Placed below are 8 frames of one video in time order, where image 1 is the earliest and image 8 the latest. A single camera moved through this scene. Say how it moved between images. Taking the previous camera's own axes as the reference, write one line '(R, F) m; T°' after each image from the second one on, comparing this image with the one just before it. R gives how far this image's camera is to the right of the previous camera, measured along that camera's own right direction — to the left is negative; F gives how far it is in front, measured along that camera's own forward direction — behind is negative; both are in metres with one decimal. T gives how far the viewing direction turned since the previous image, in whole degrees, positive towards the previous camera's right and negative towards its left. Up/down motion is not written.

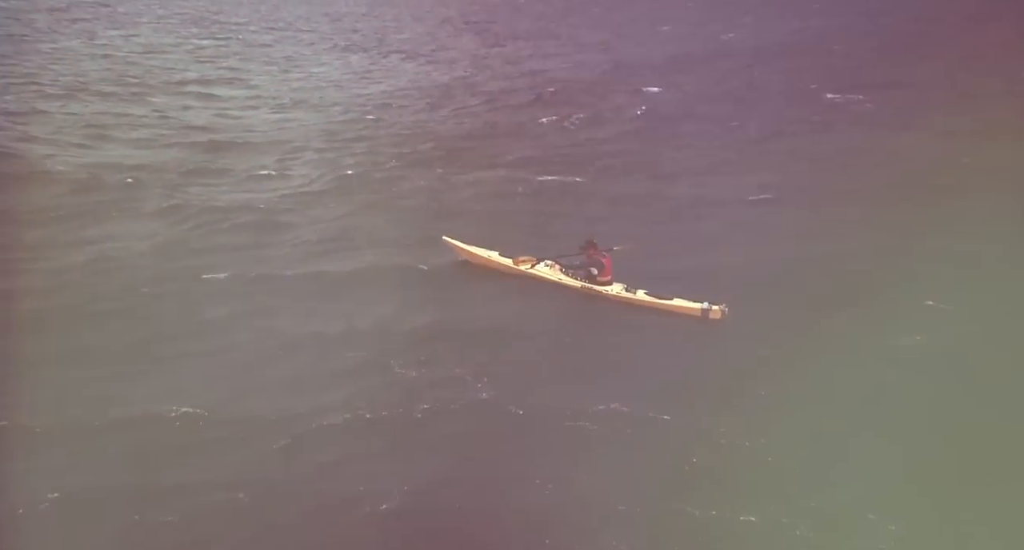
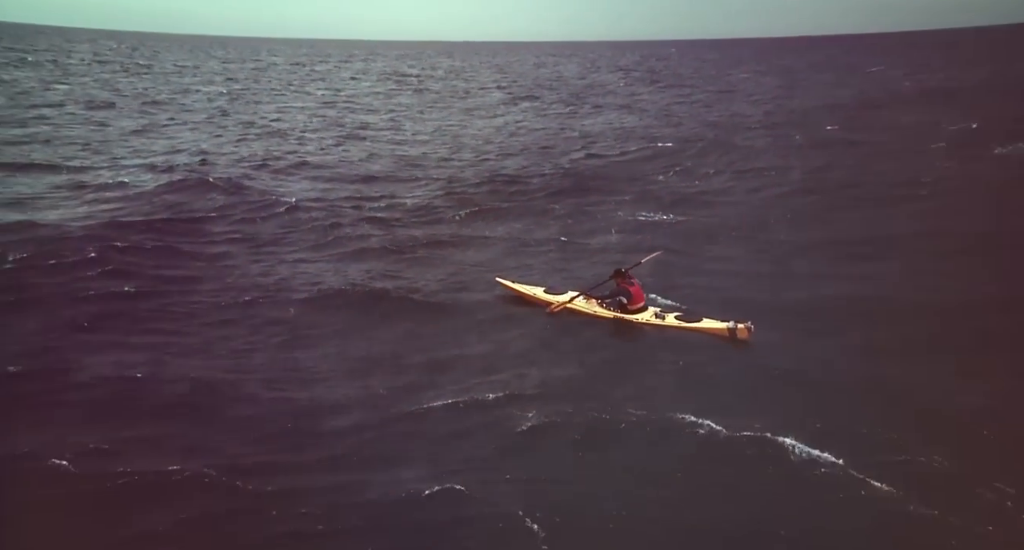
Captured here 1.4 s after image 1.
(+3.7, -0.2) m; -17°
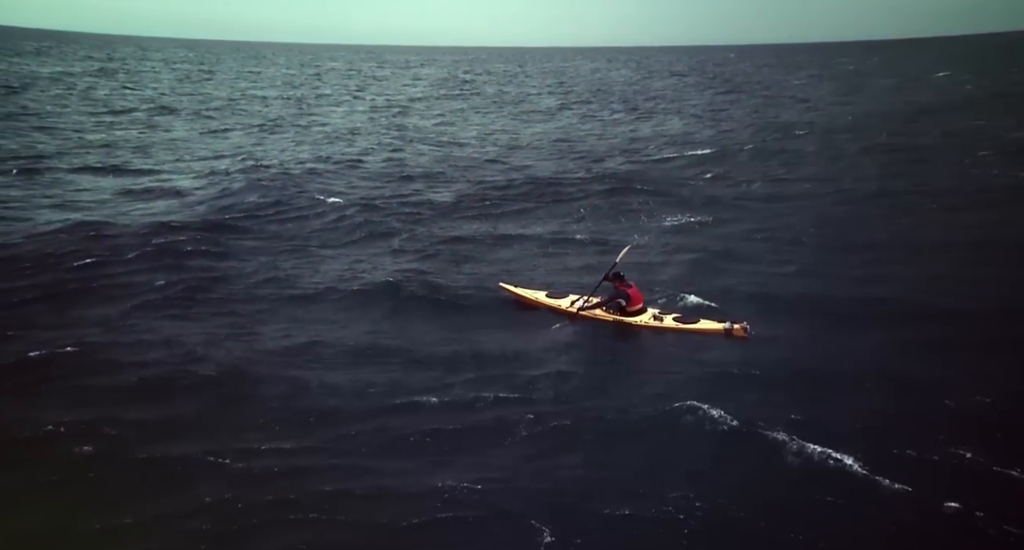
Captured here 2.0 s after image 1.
(+1.0, -0.5) m; -5°
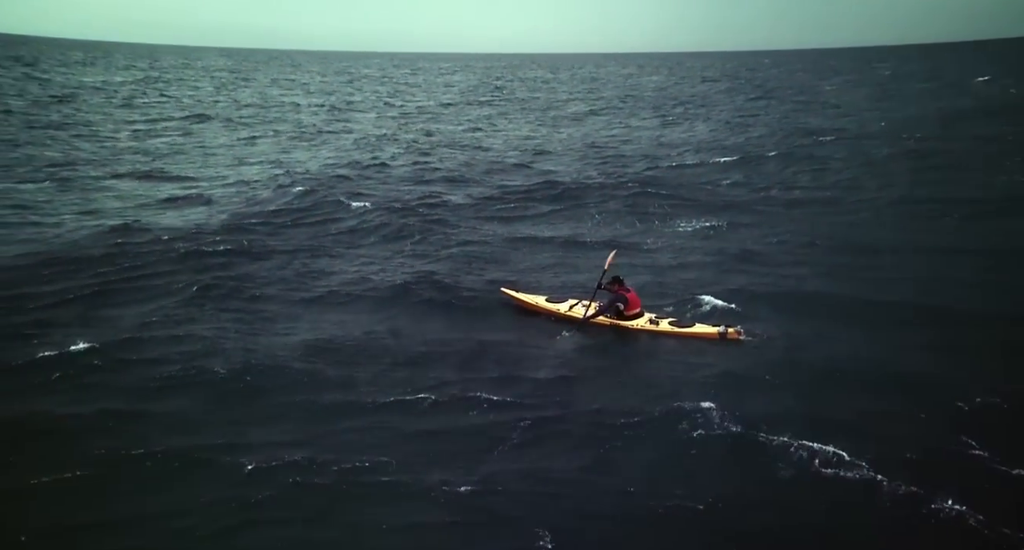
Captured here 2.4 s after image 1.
(+0.6, -0.4) m; -3°
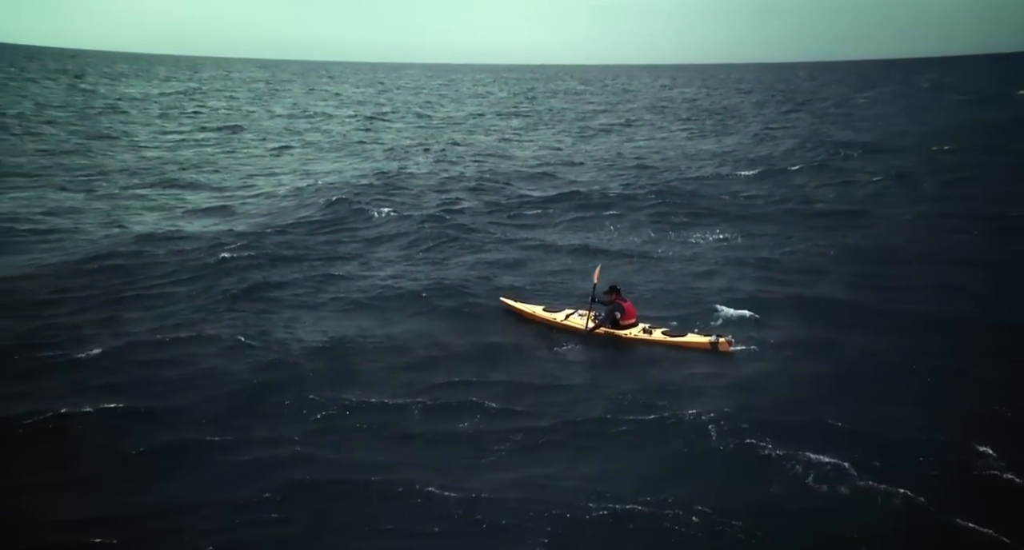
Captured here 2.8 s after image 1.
(+0.7, -0.3) m; -3°
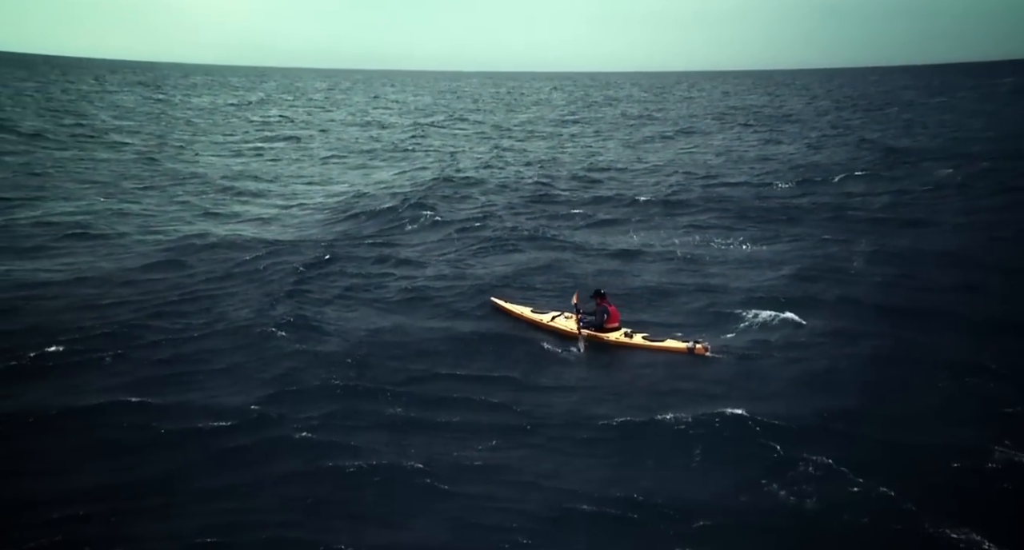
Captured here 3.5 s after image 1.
(+1.5, -0.6) m; -6°
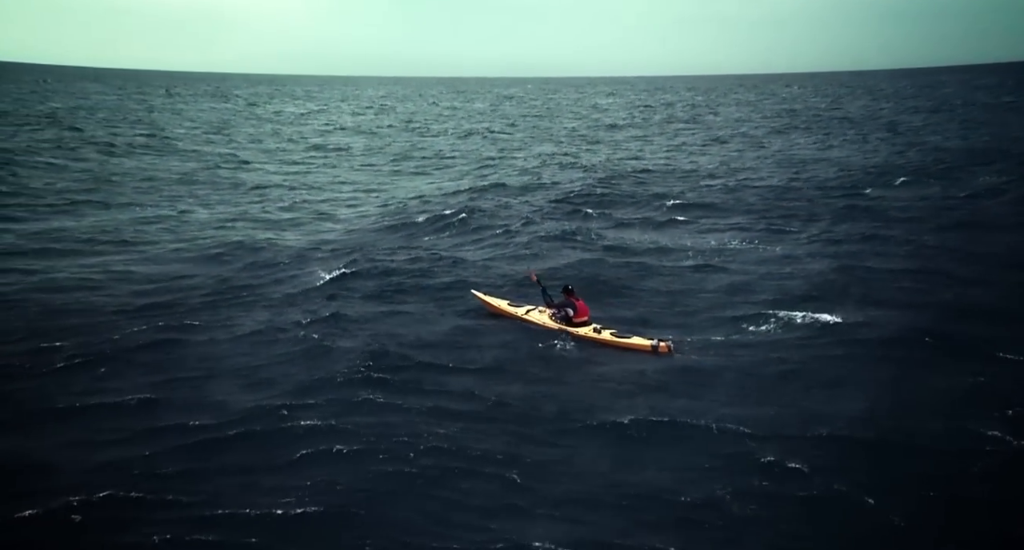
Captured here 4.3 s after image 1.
(+1.6, -0.6) m; -6°
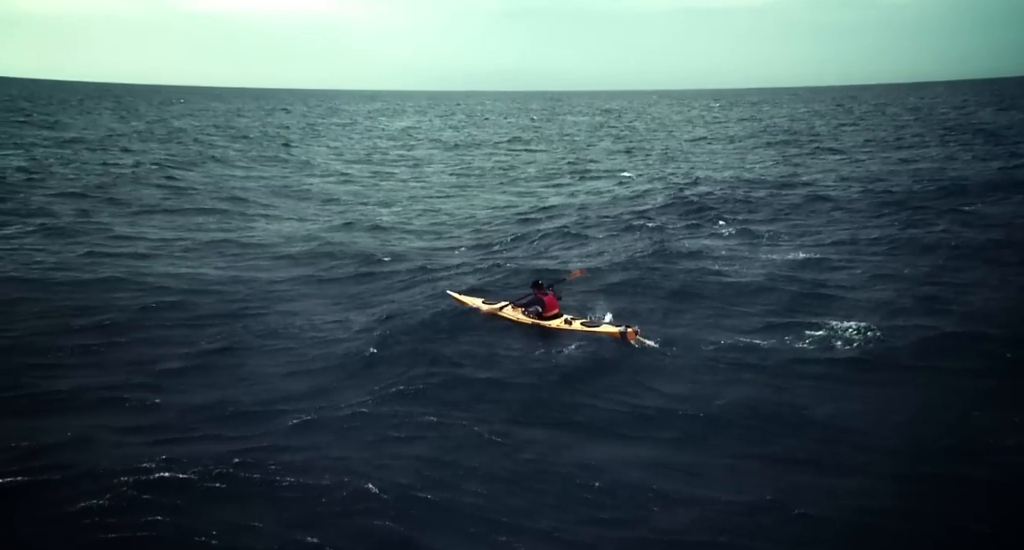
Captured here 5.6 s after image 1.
(+1.6, -0.7) m; -9°
